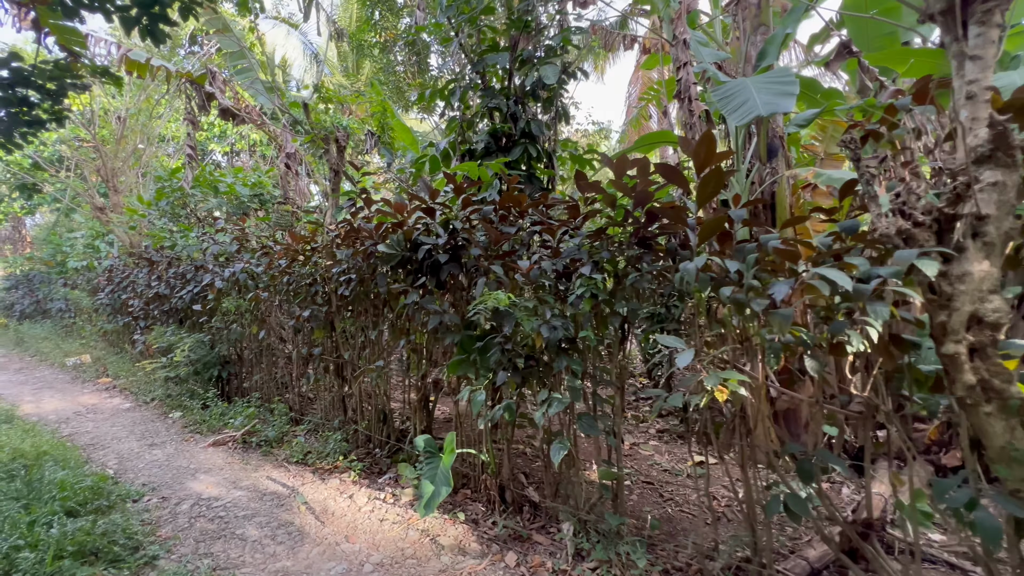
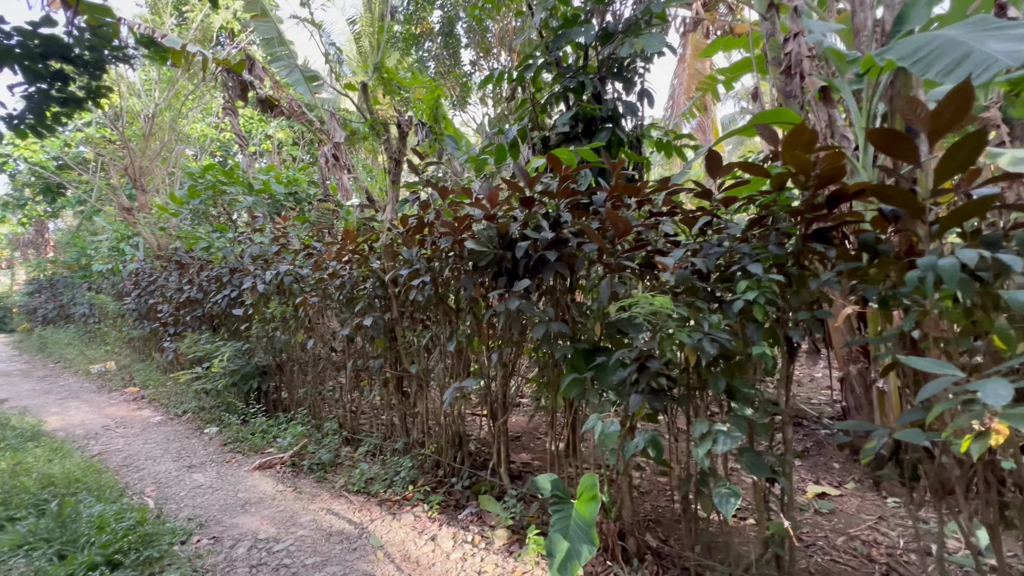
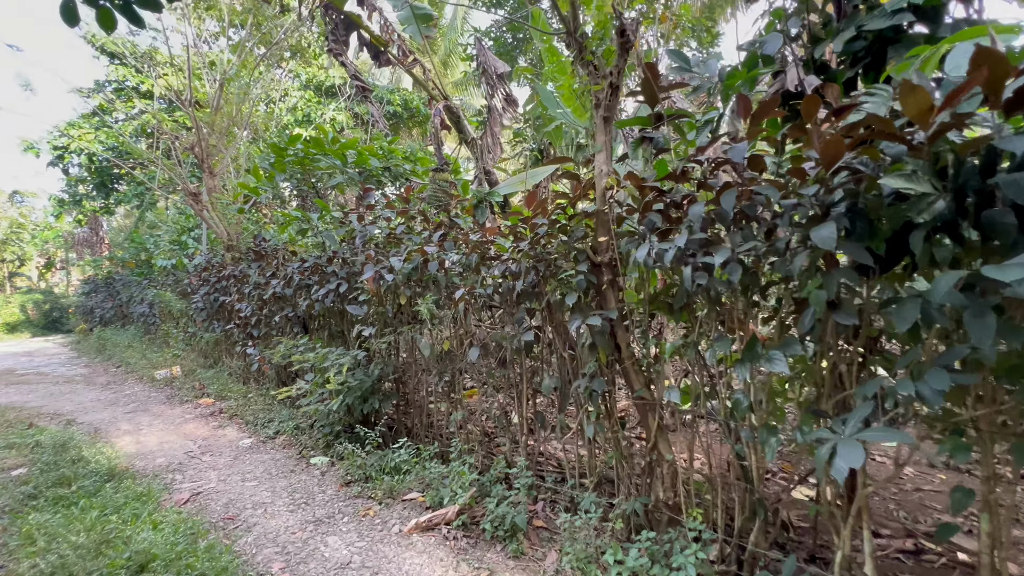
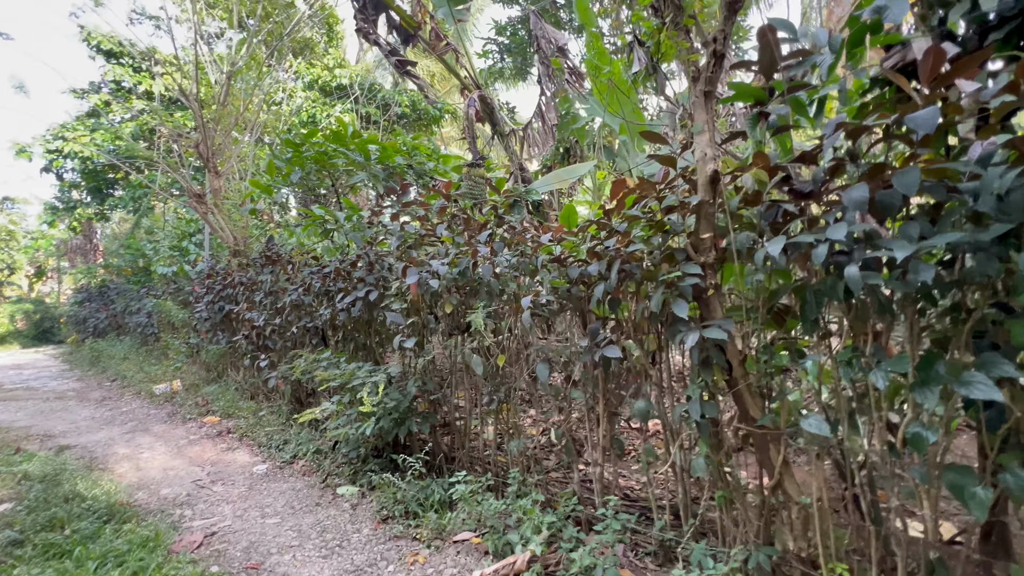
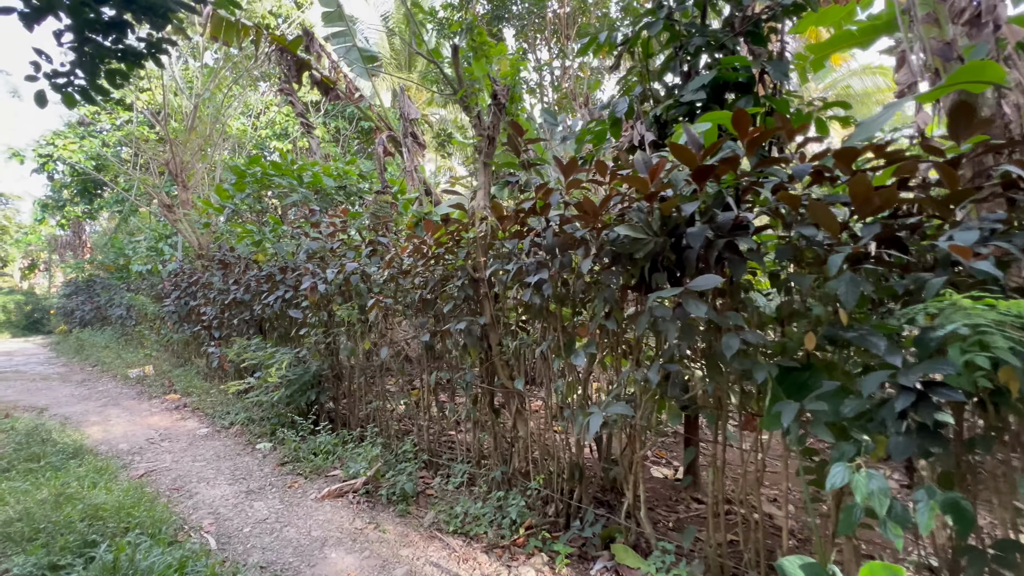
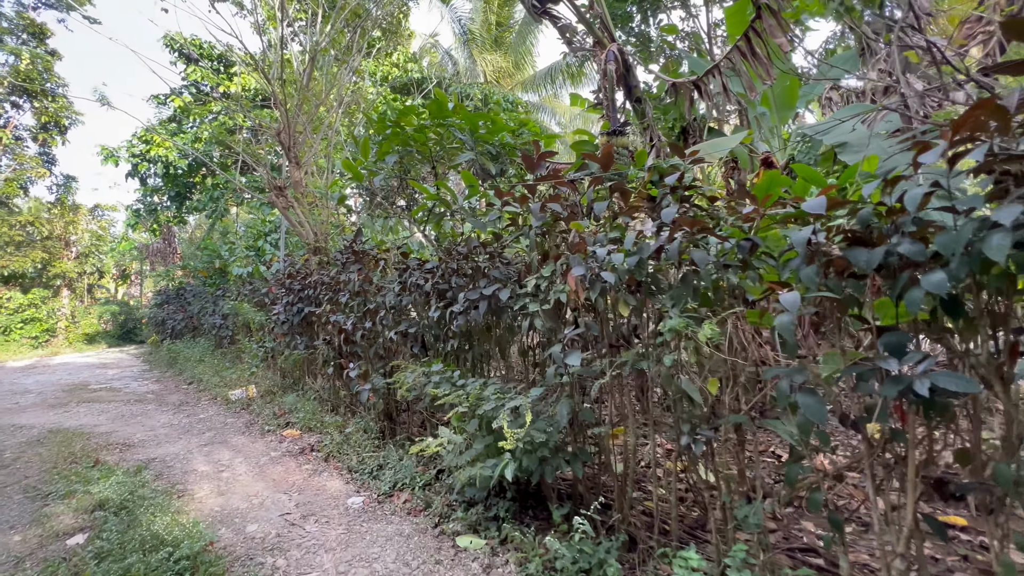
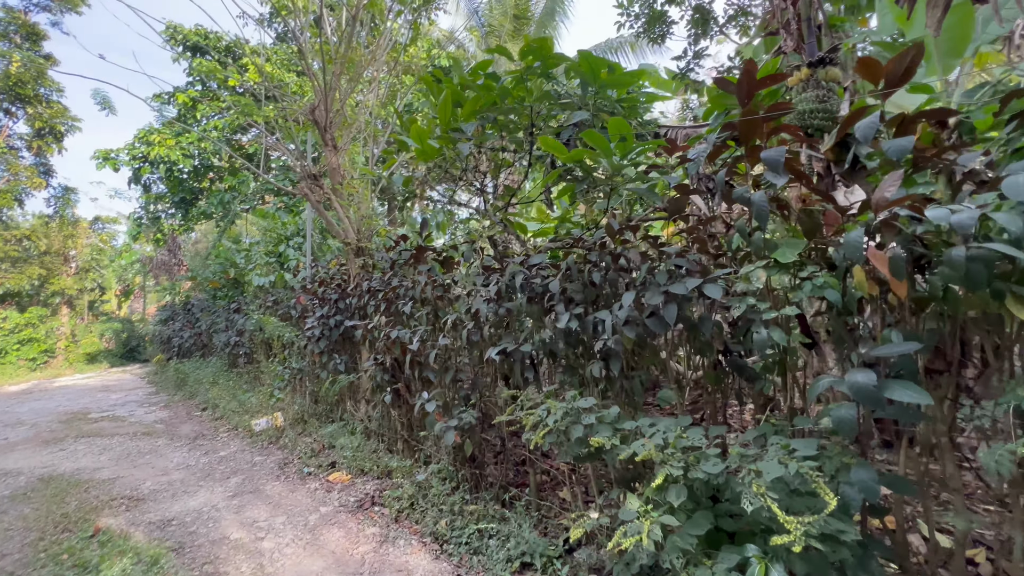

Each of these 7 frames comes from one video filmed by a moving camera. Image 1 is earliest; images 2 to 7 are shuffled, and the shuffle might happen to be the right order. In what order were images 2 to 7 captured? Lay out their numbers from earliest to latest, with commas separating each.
2, 5, 3, 4, 6, 7
